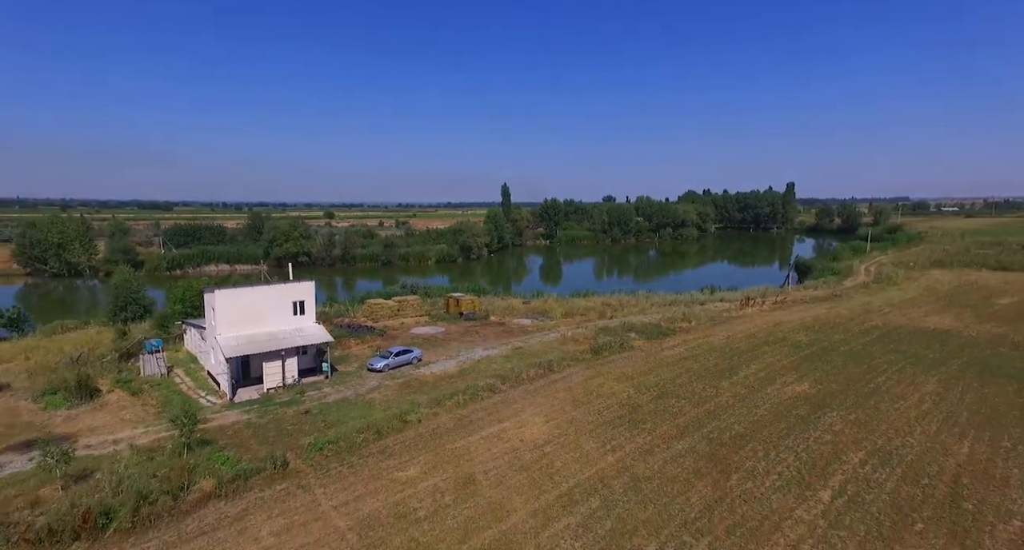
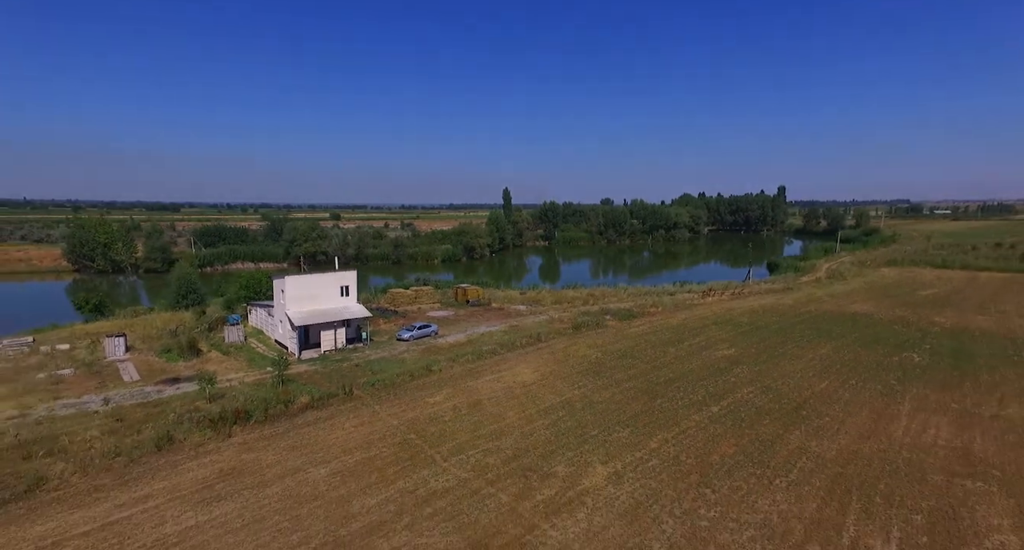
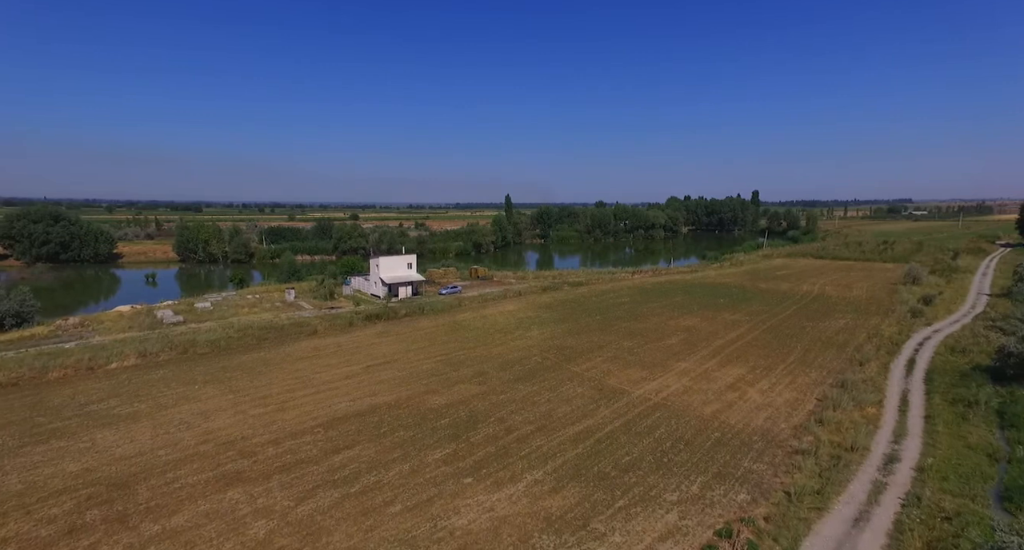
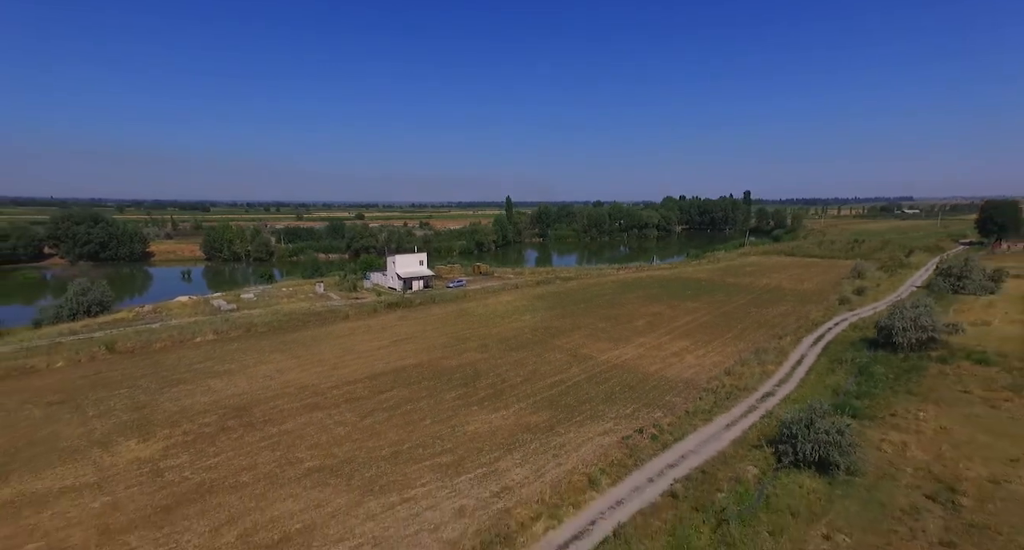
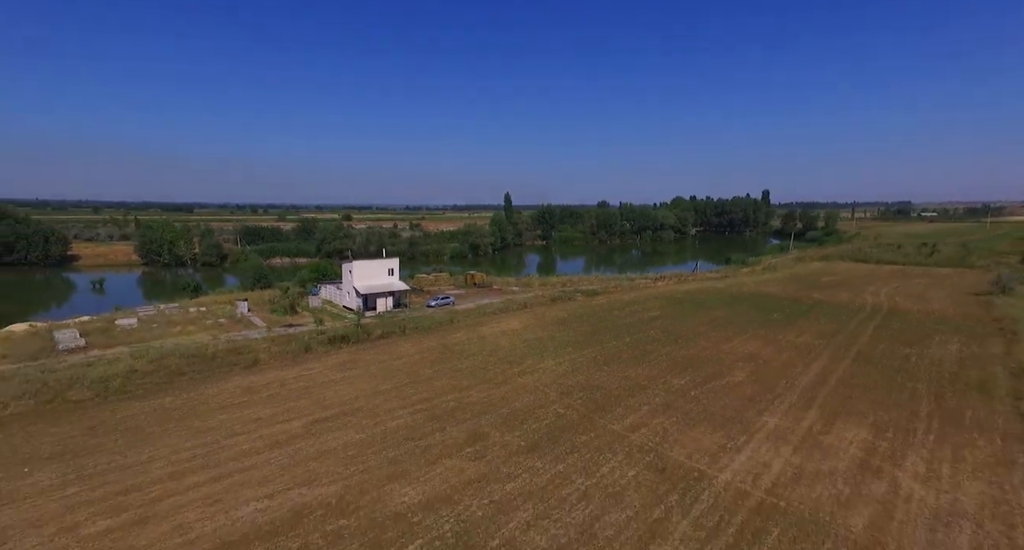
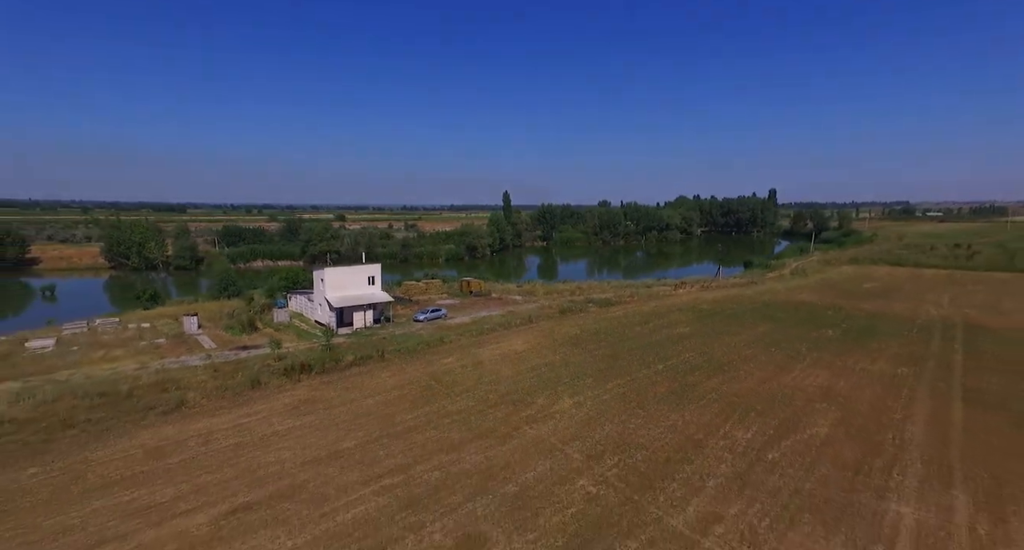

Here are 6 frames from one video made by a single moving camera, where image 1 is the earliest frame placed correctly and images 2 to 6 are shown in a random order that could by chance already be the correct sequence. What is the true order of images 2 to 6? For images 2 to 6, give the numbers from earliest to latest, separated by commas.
2, 6, 5, 3, 4
